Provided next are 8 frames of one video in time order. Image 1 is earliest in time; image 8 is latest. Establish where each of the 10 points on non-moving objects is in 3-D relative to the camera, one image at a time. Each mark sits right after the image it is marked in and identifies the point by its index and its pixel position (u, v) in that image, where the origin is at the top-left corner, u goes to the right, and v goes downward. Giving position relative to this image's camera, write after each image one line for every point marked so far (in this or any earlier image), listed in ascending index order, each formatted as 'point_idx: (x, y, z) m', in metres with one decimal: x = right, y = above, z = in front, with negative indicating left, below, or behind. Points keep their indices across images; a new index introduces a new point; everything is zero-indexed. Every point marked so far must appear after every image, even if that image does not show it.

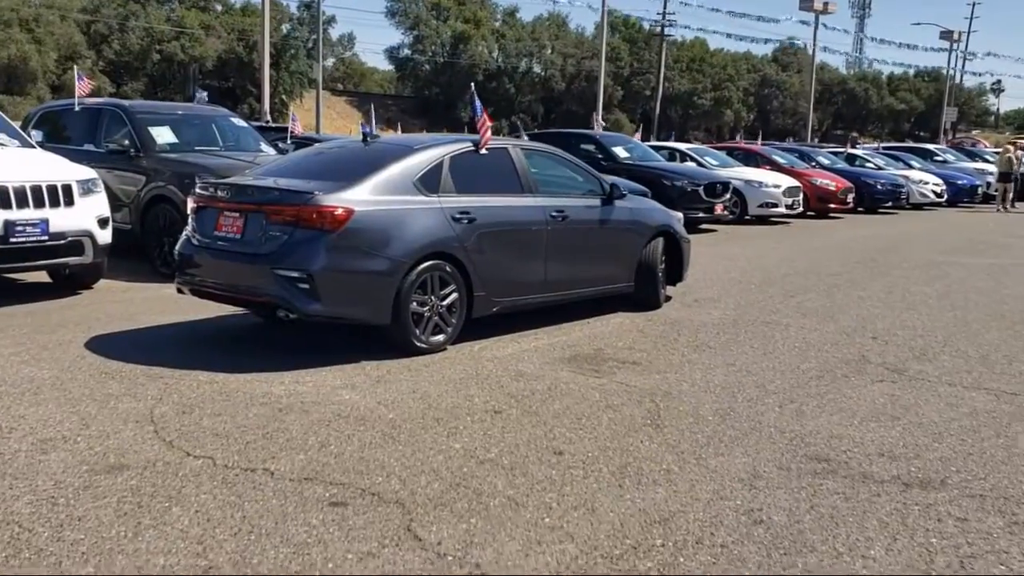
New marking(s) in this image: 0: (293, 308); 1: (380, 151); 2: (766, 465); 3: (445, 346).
0: (-1.6, -0.1, +6.9) m
1: (-1.1, +1.2, +7.9) m
2: (+1.4, -1.0, +5.1) m
3: (-0.6, -0.5, +7.6) m
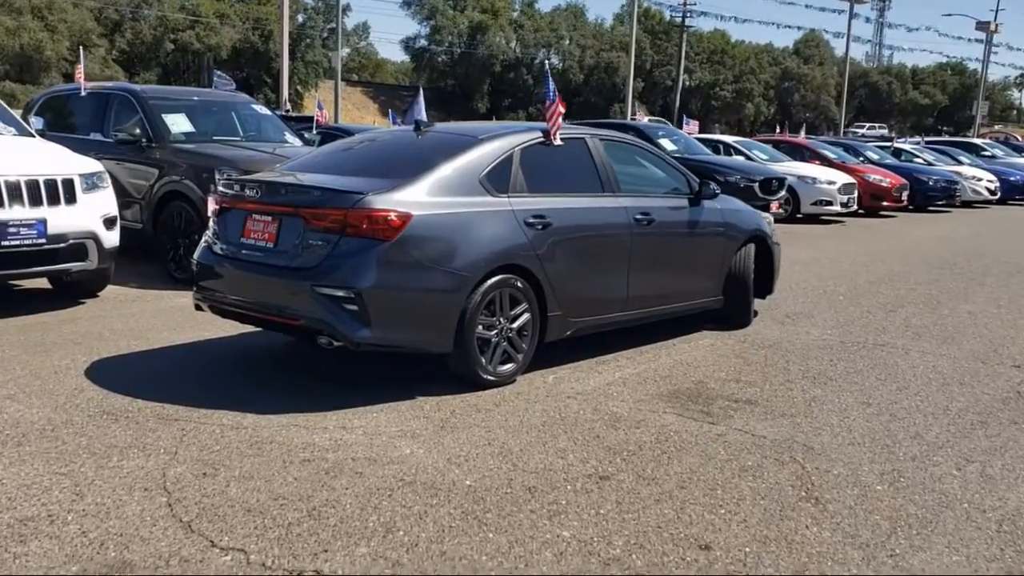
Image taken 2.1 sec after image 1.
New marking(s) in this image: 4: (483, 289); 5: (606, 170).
0: (-1.0, -0.3, +5.6) m
1: (-0.5, +1.0, +6.6) m
2: (+1.9, -1.1, +3.8) m
3: (0.0, -0.6, +6.3) m
4: (-0.2, 0.0, +6.0) m
5: (+0.7, +0.9, +7.2) m
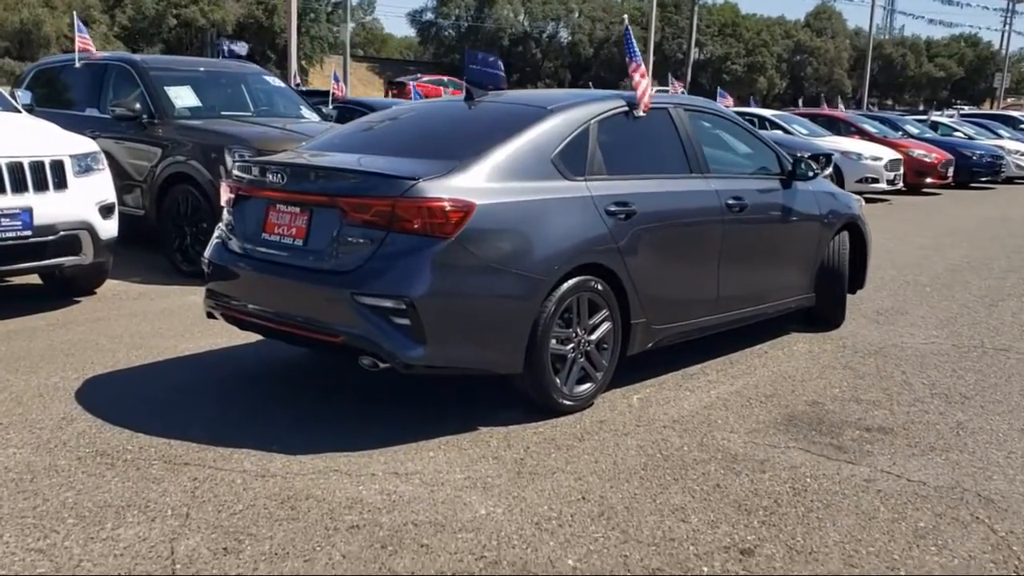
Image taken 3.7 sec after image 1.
0: (-0.6, -0.3, +4.5) m
1: (-0.1, +1.0, +5.5) m
2: (+2.3, -1.2, +2.7) m
3: (+0.5, -0.6, +5.2) m
4: (+0.3, 0.0, +4.9) m
5: (+1.2, +0.9, +6.0) m
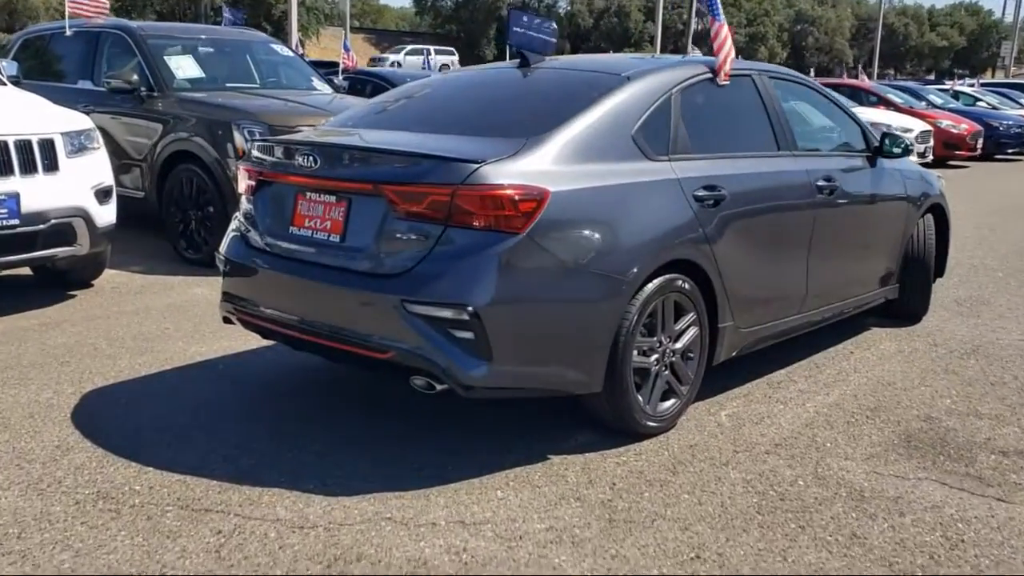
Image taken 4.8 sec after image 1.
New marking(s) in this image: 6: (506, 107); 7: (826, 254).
0: (-0.3, -0.3, +3.8) m
1: (+0.2, +1.0, +4.7) m
2: (+2.7, -1.3, +2.0) m
3: (+0.8, -0.6, +4.5) m
4: (+0.6, 0.0, +4.1) m
5: (+1.5, +0.9, +5.2) m
6: (0.0, +0.9, +4.5) m
7: (+1.8, +0.2, +5.5) m
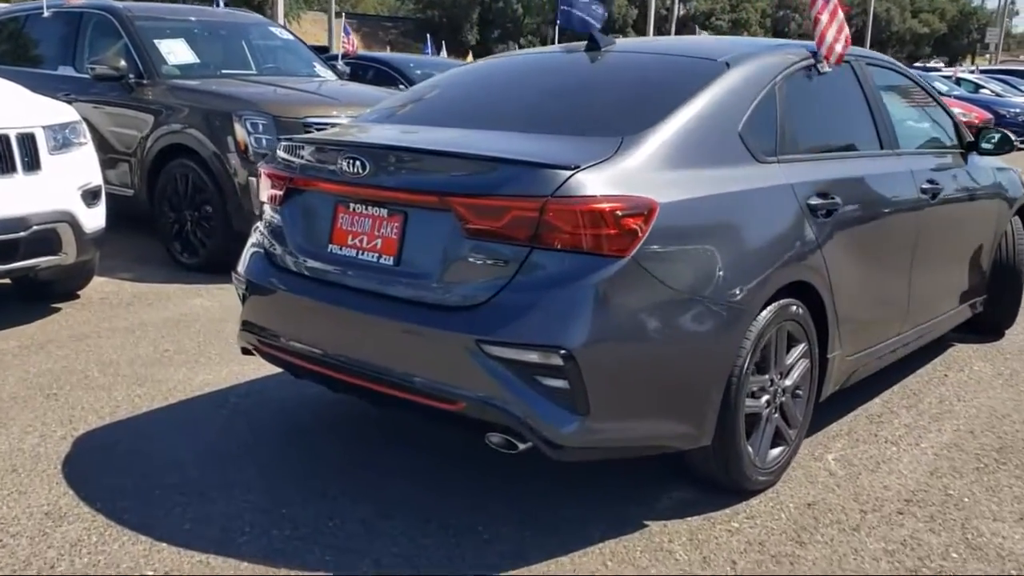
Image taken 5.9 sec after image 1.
0: (0.0, -0.5, +3.1) m
1: (+0.5, +0.9, +3.9) m
2: (+3.1, -1.4, +1.3) m
3: (+1.1, -0.7, +3.8) m
4: (+0.9, -0.2, +3.5) m
5: (+1.8, +0.8, +4.5) m
6: (+0.3, +0.8, +3.8) m
7: (+2.1, +0.1, +4.8) m
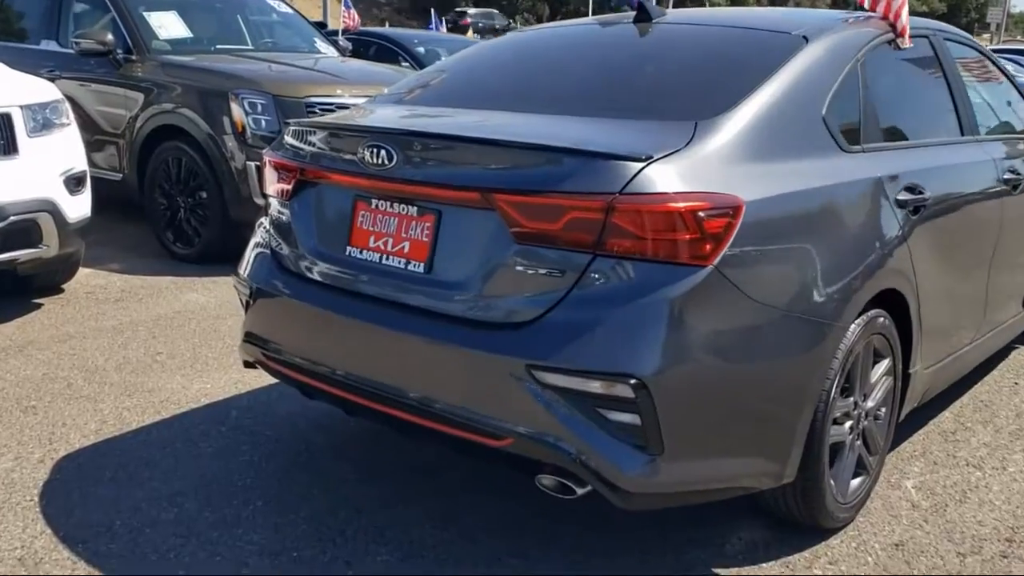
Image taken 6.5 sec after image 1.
0: (+0.2, -0.5, +2.6) m
1: (+0.7, +0.9, +3.4) m
2: (+3.2, -1.5, +0.9) m
3: (+1.3, -0.8, +3.3) m
4: (+1.1, -0.2, +3.0) m
5: (+1.9, +0.8, +4.1) m
6: (+0.4, +0.7, +3.3) m
7: (+2.3, +0.1, +4.3) m
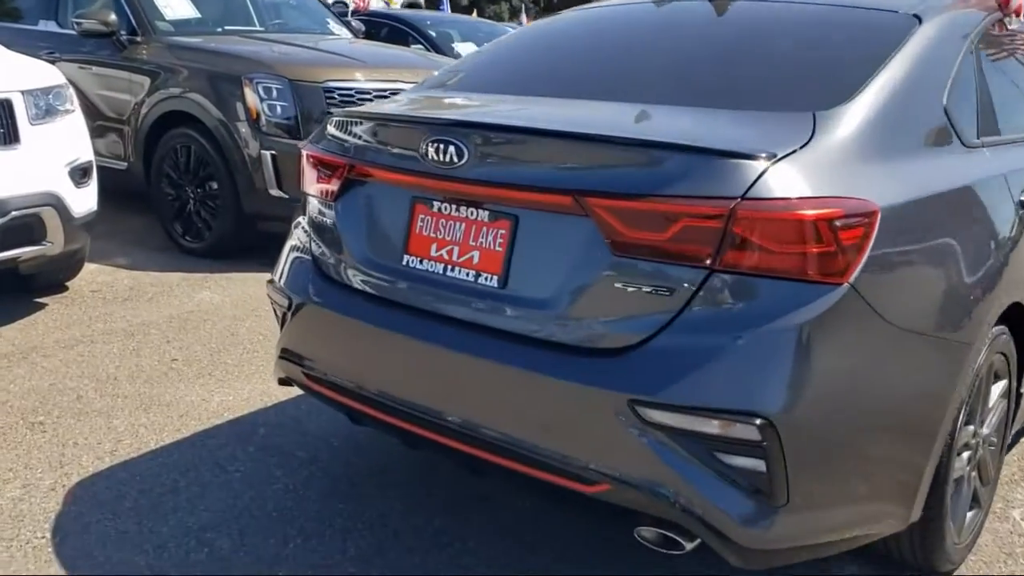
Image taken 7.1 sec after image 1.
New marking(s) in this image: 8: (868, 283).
0: (+0.4, -0.6, +2.2) m
1: (+0.9, +0.9, +3.1) m
2: (+3.5, -1.6, +0.6) m
3: (+1.5, -0.8, +3.0) m
4: (+1.3, -0.2, +2.6) m
5: (+2.1, +0.8, +3.7) m
6: (+0.7, +0.7, +2.9) m
7: (+2.5, +0.1, +4.0) m
8: (+0.8, 0.0, +2.2) m
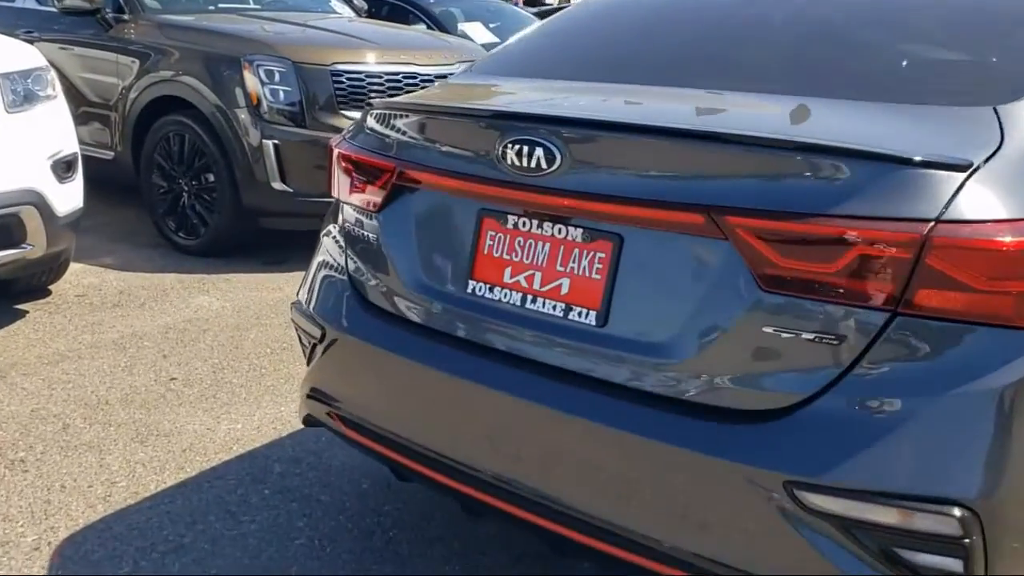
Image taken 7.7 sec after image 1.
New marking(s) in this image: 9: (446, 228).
0: (+0.6, -0.6, +1.7) m
1: (+1.1, +0.8, +2.6) m
2: (+3.7, -1.7, +0.1) m
3: (+1.7, -0.9, +2.5) m
4: (+1.5, -0.3, +2.1) m
5: (+2.3, +0.8, +3.2) m
6: (+0.9, +0.6, +2.4) m
7: (+2.7, 0.0, +3.5) m
8: (+1.0, -0.1, +1.7) m
9: (-0.2, +0.1, +2.2) m
